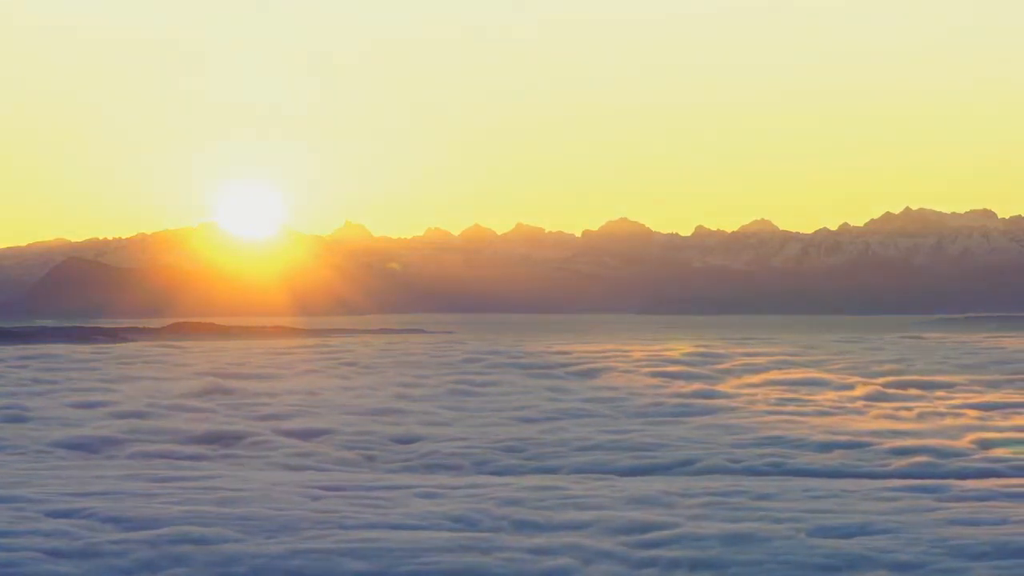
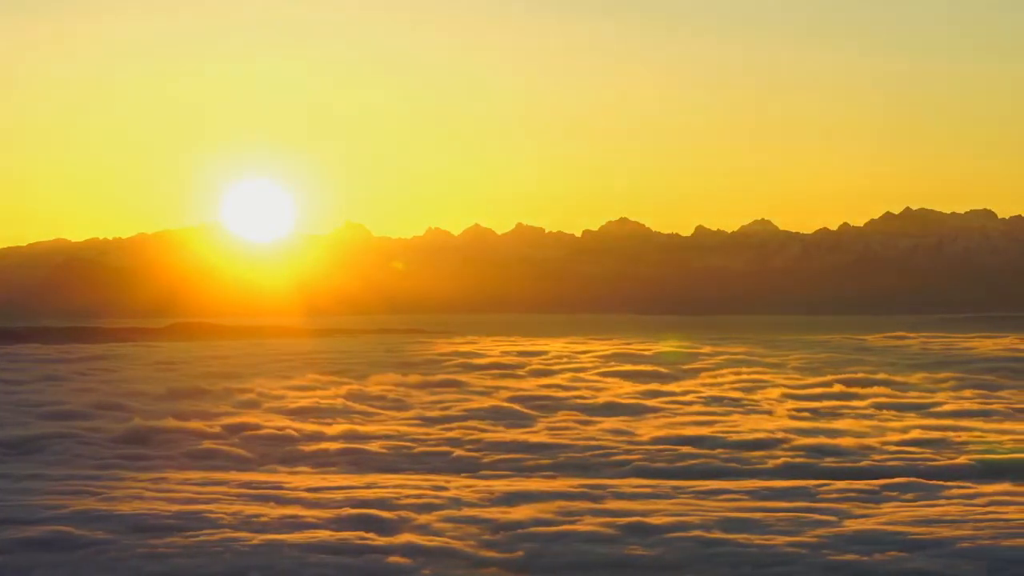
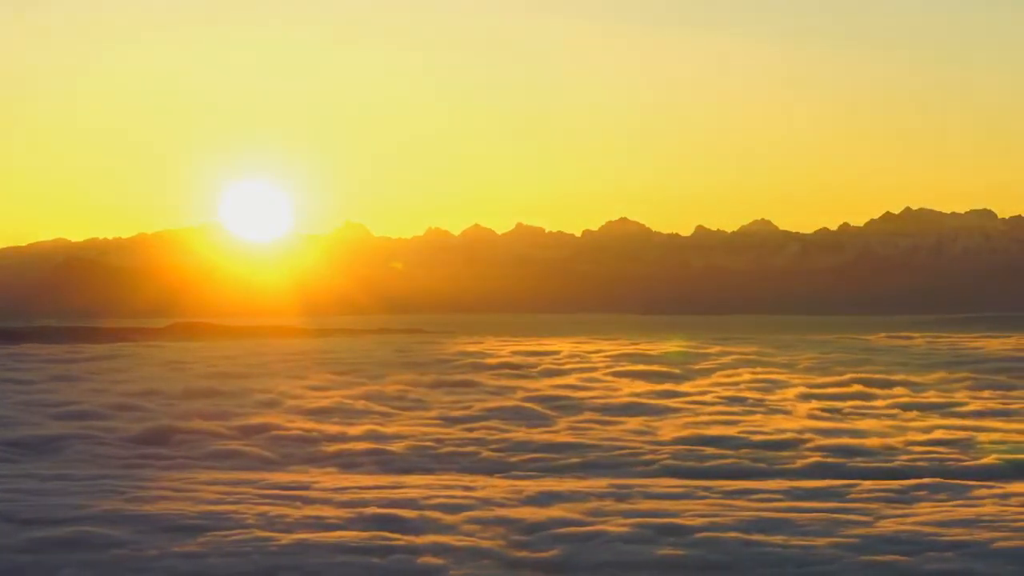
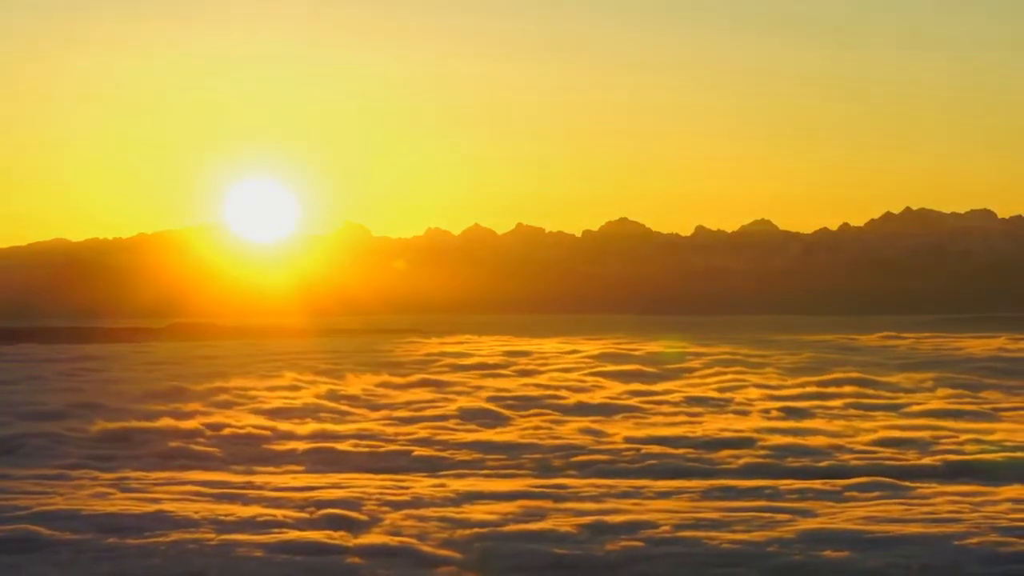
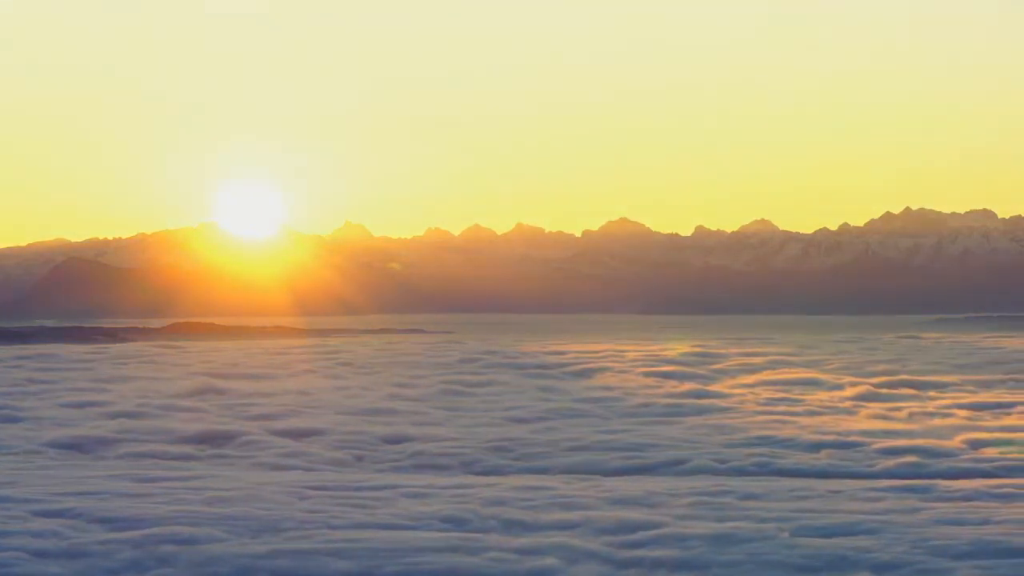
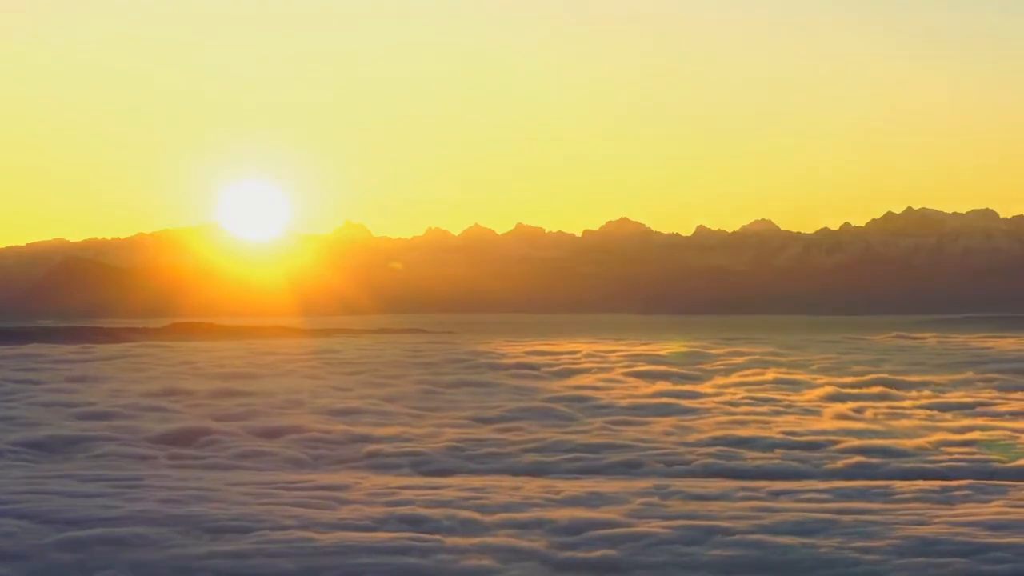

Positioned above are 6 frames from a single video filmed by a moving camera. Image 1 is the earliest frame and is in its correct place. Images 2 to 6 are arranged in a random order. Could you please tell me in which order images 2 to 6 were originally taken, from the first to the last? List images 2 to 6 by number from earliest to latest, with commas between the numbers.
5, 6, 3, 2, 4
